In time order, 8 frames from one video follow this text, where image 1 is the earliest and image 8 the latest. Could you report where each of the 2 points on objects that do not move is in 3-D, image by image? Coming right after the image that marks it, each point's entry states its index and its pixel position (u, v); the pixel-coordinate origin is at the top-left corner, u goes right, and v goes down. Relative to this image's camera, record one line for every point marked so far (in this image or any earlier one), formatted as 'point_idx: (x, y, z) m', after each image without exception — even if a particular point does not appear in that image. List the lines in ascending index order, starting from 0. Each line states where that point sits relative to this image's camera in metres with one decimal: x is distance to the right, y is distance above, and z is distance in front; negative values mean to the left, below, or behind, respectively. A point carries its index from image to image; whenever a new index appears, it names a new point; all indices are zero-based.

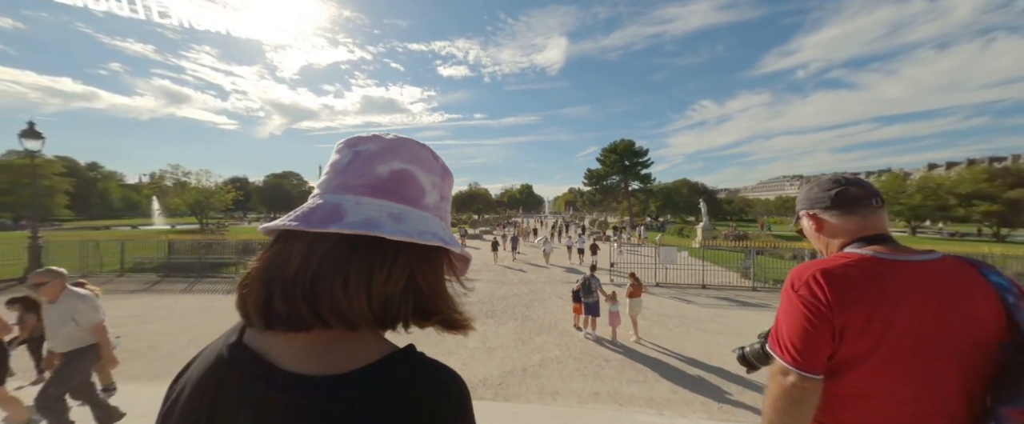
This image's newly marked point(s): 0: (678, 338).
0: (+5.2, -3.9, +9.5) m
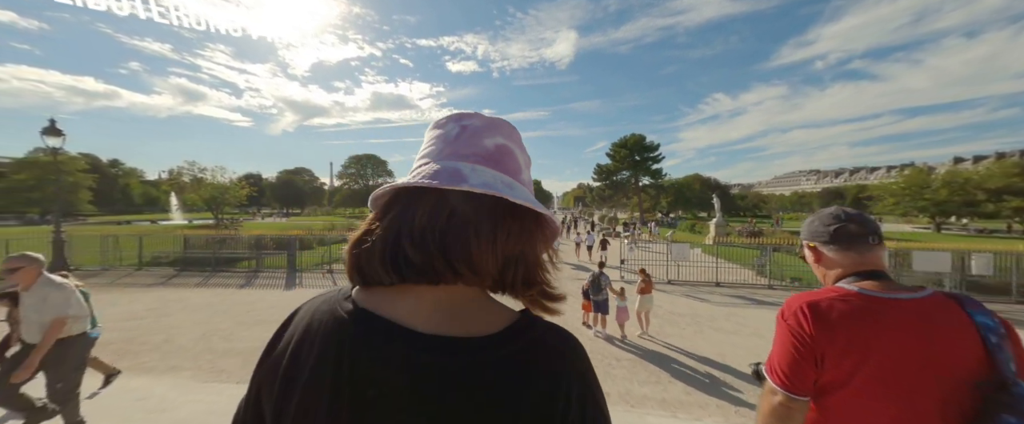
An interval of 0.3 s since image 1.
0: (+5.5, -3.8, +9.2) m
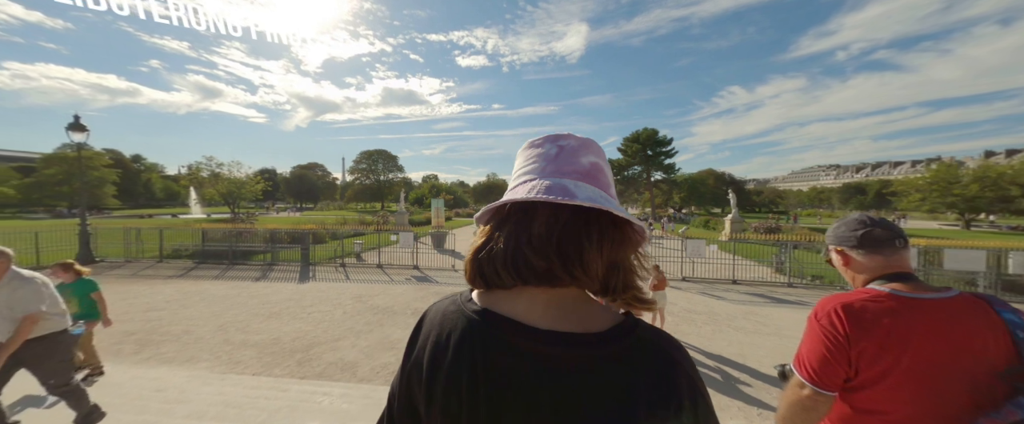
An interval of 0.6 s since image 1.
0: (+5.8, -3.7, +9.0) m
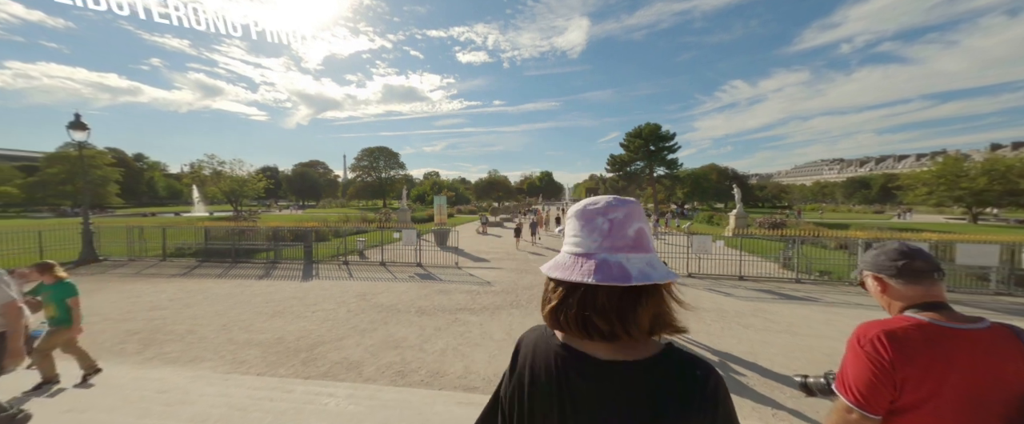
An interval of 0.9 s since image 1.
0: (+6.0, -3.5, +8.8) m
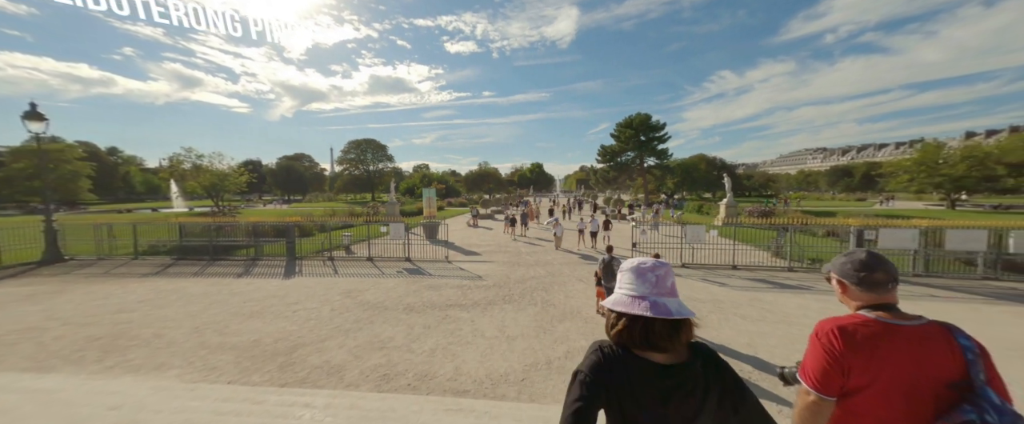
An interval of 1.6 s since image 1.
0: (+5.8, -3.2, +8.6) m
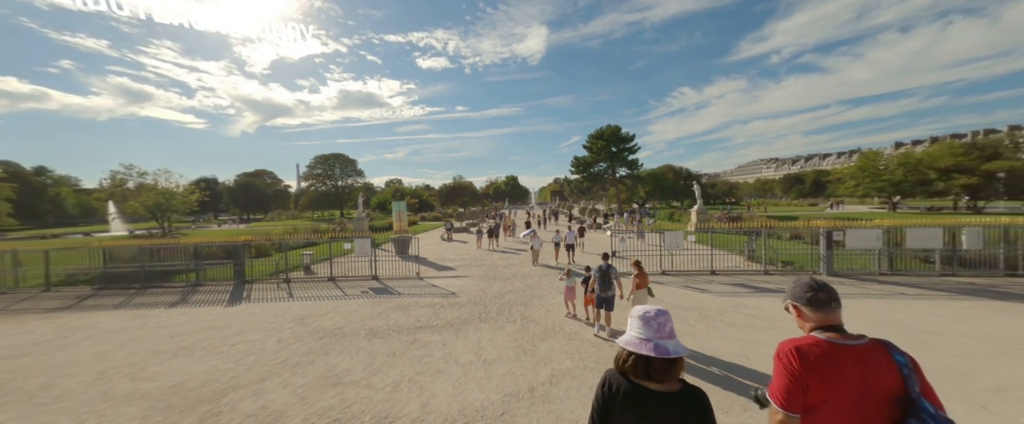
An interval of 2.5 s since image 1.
0: (+5.2, -3.3, +8.2) m
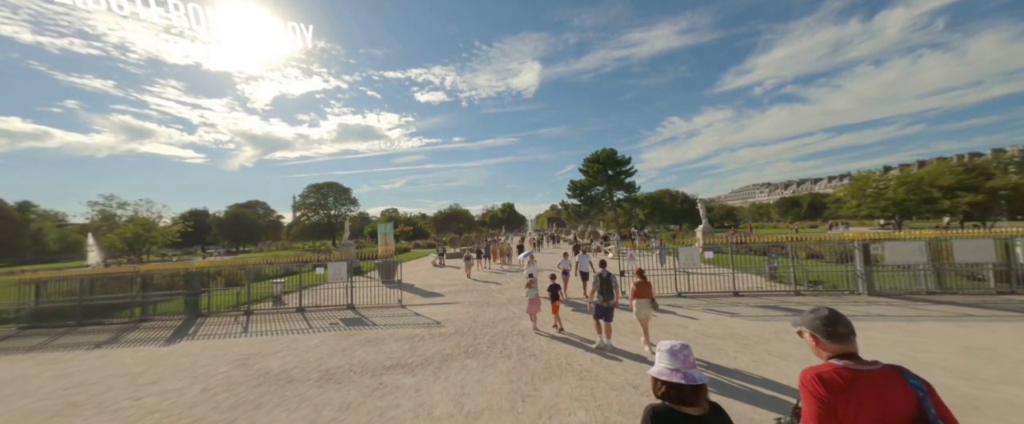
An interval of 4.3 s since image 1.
0: (+5.1, -3.3, +6.4) m
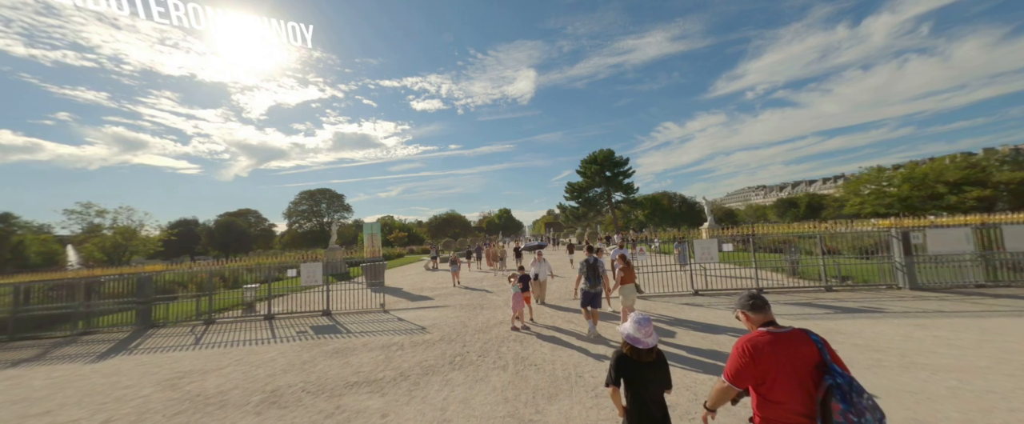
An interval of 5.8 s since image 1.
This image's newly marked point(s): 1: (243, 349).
0: (+5.0, -2.7, +5.0) m
1: (-7.1, -3.7, +8.1) m
